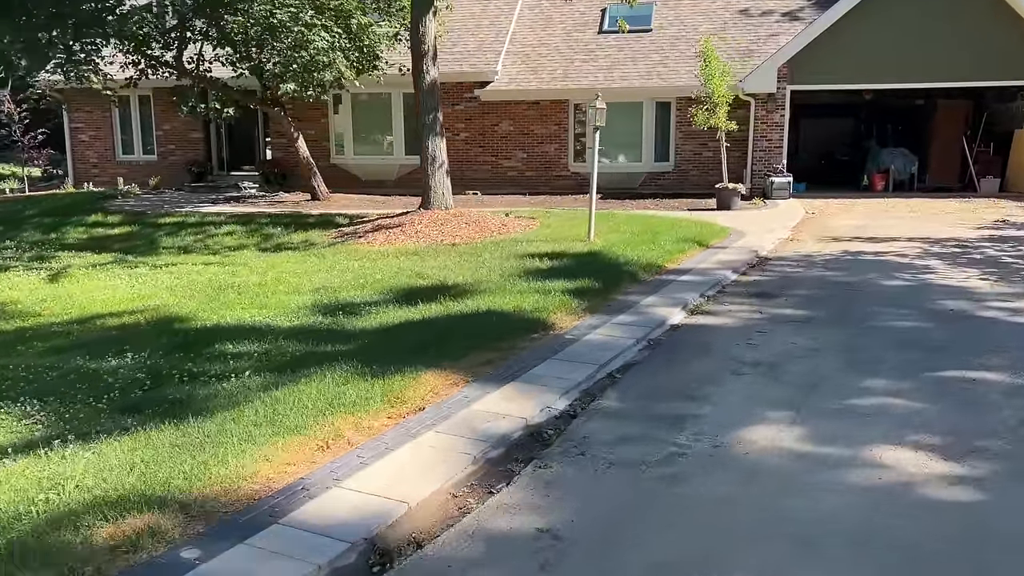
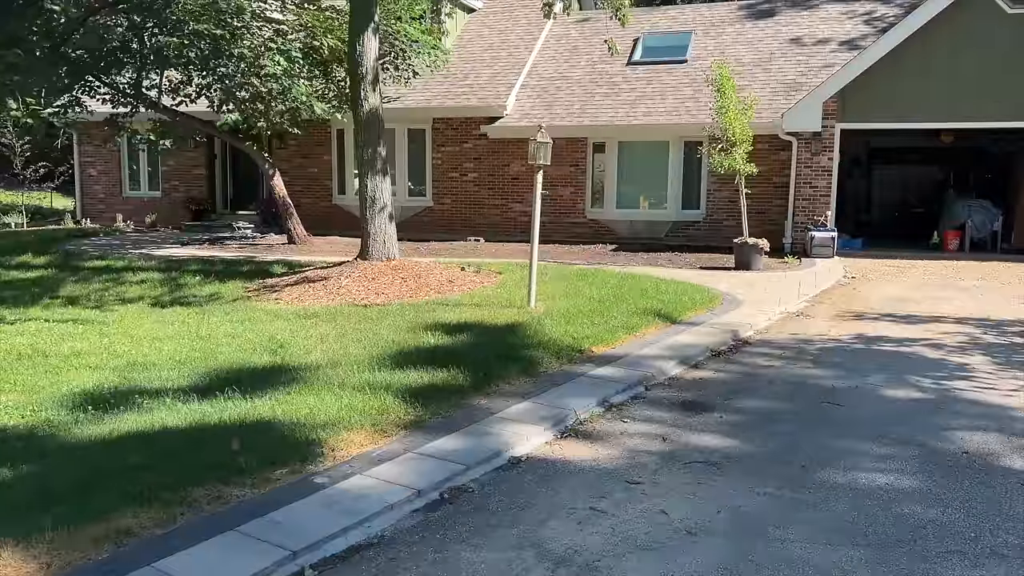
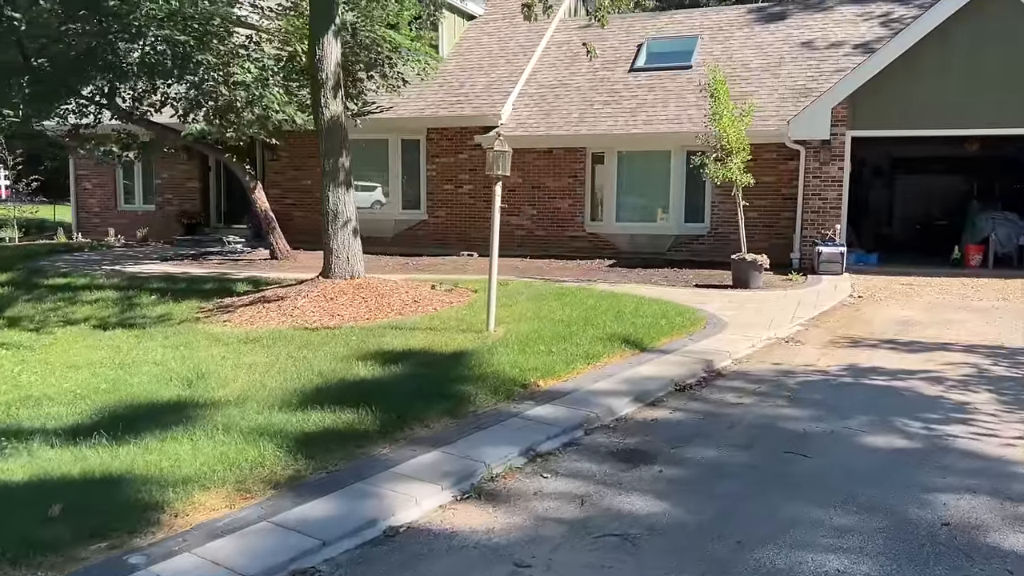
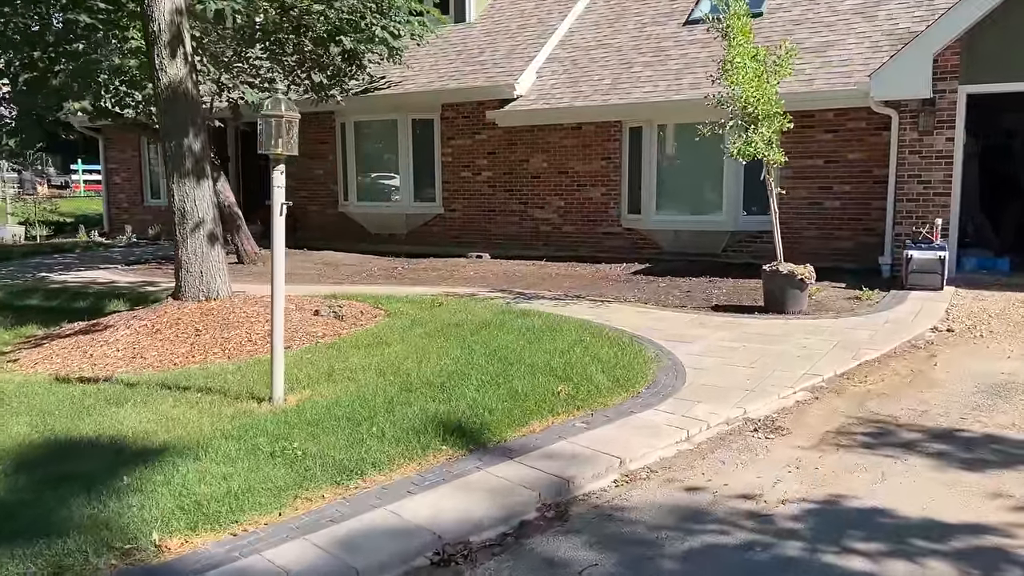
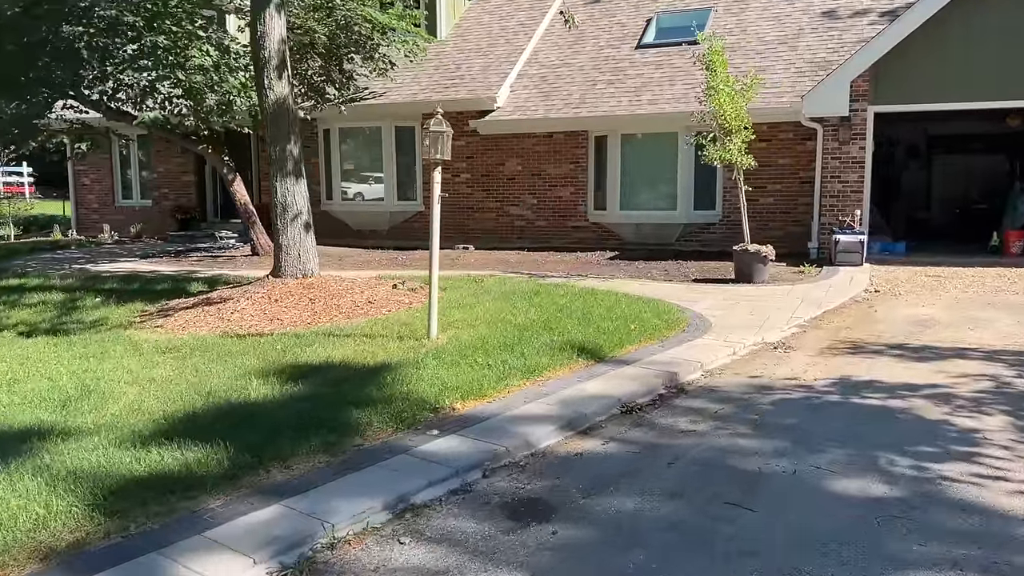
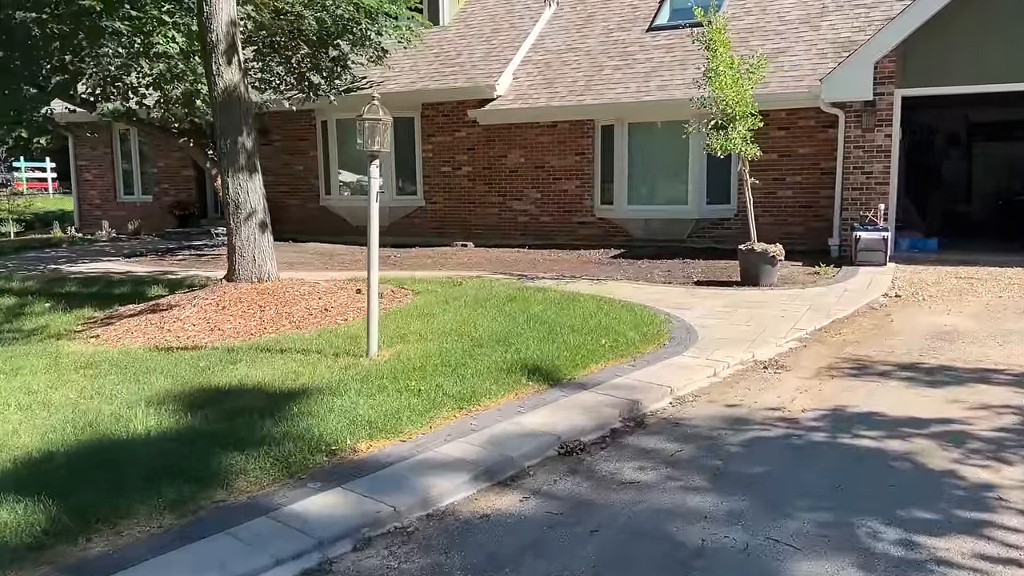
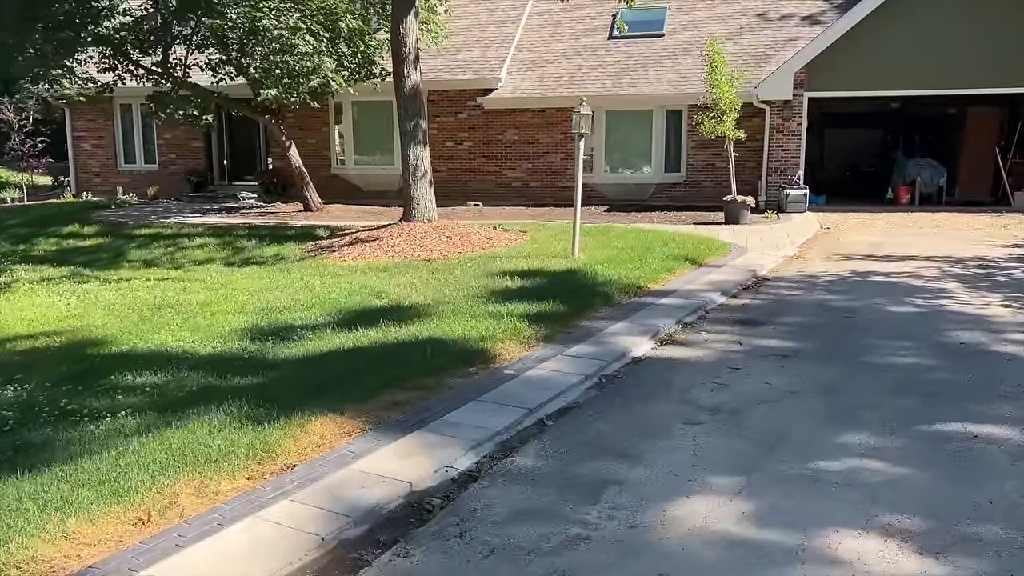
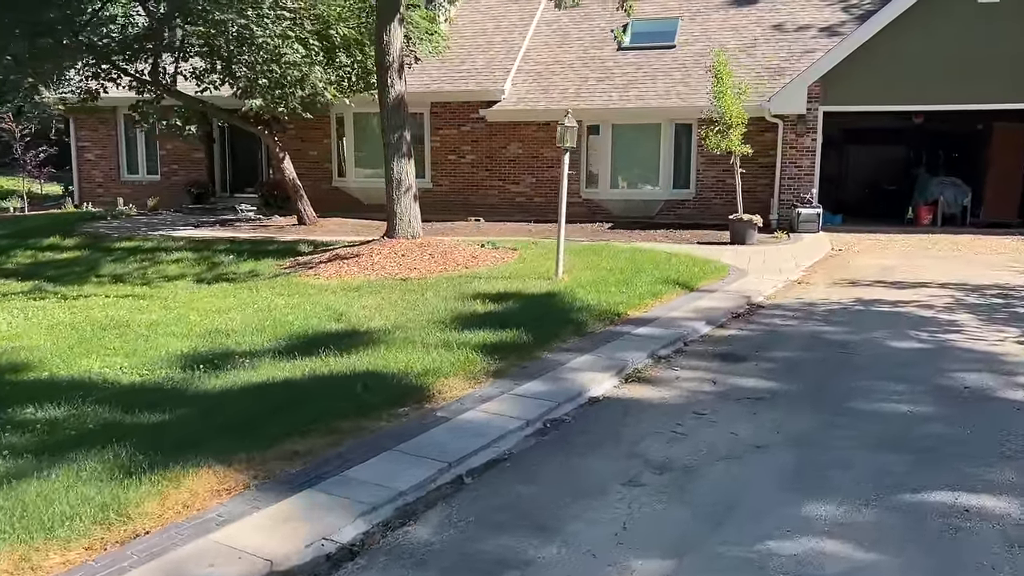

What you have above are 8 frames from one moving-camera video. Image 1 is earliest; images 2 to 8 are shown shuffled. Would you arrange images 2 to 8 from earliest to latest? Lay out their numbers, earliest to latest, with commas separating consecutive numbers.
7, 8, 2, 3, 5, 6, 4
